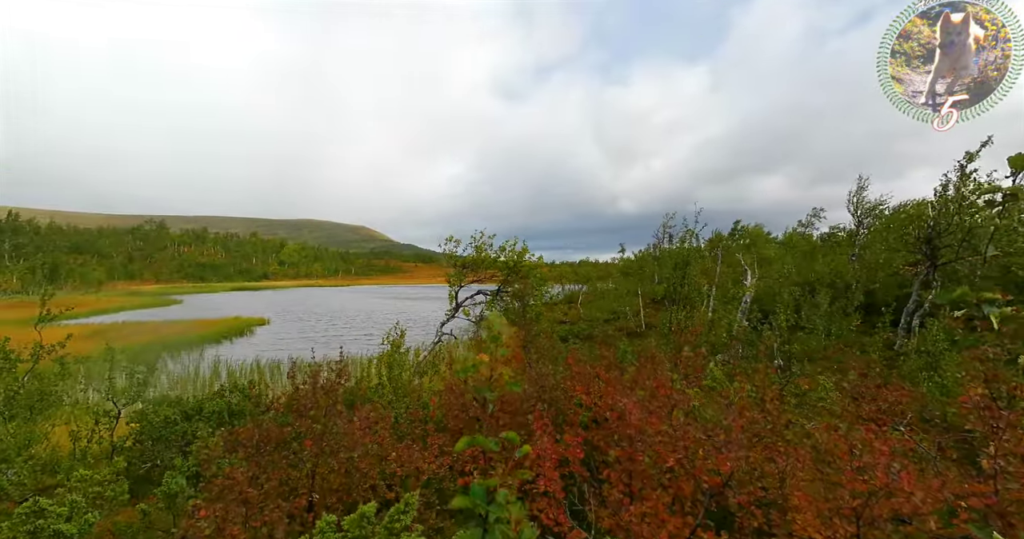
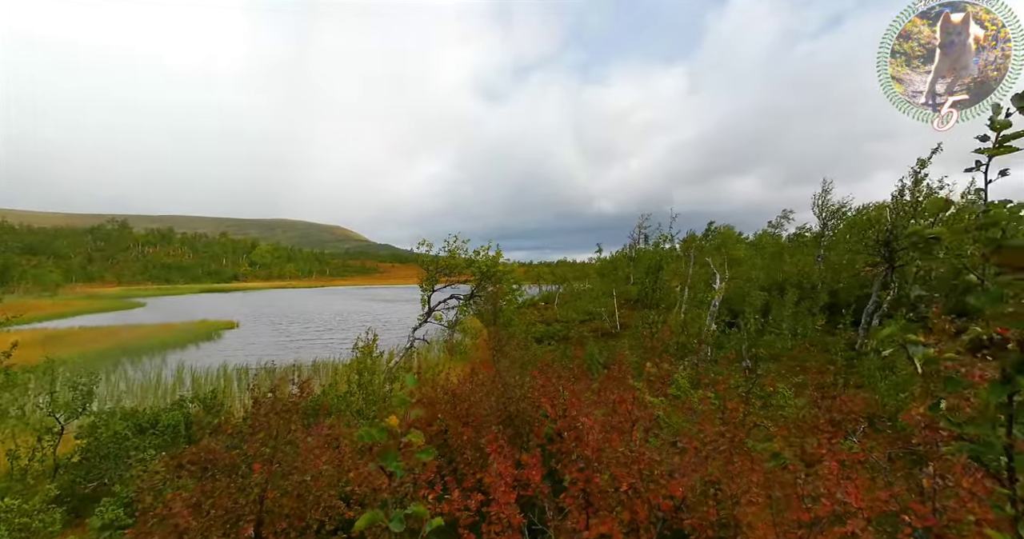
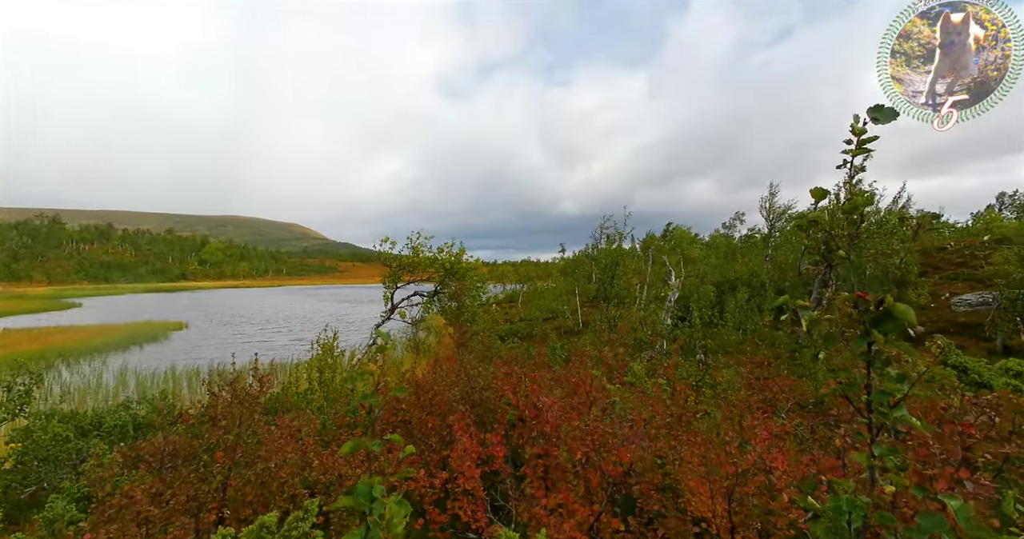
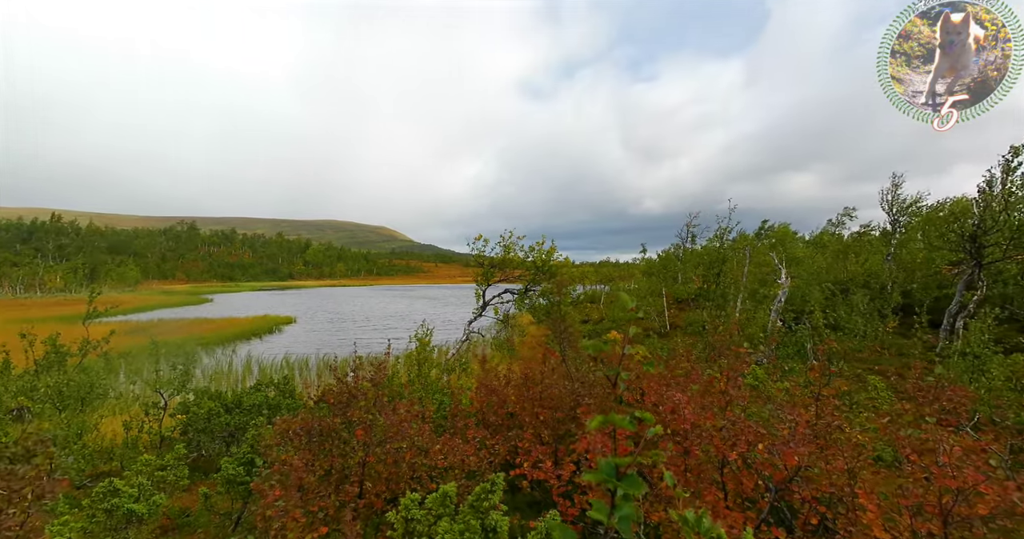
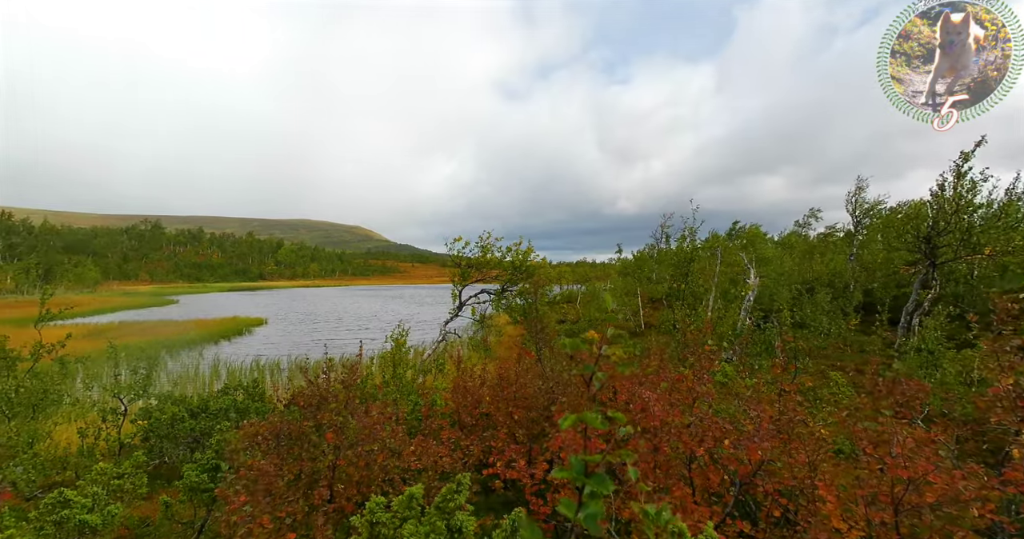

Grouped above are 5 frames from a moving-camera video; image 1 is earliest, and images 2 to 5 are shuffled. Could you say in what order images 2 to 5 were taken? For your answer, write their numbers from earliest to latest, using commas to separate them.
2, 3, 5, 4
